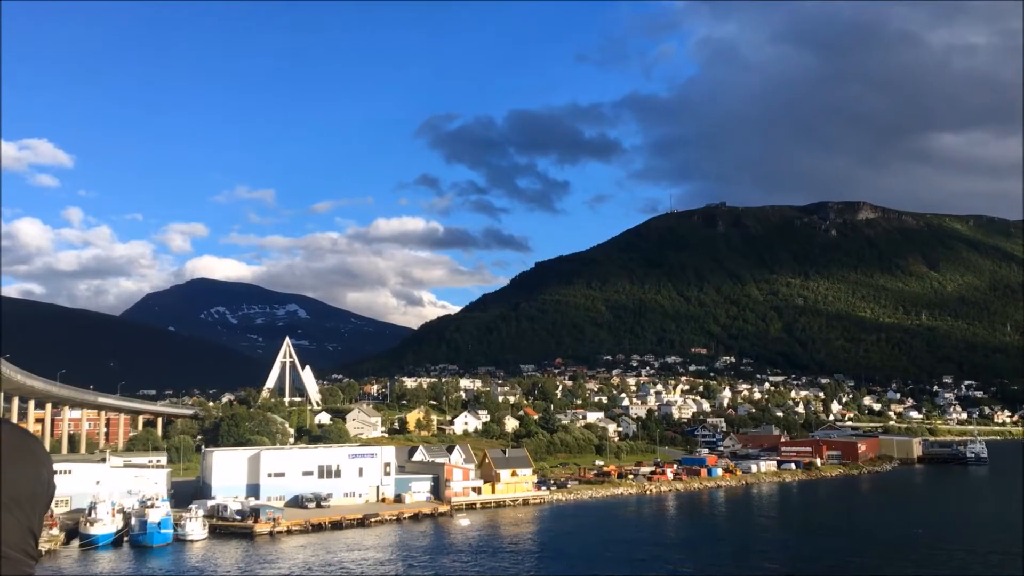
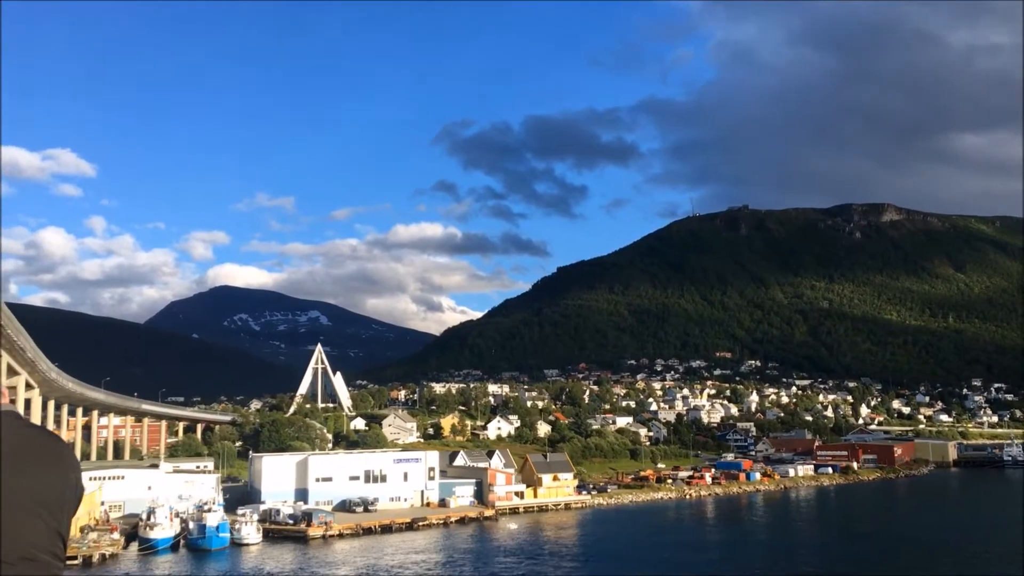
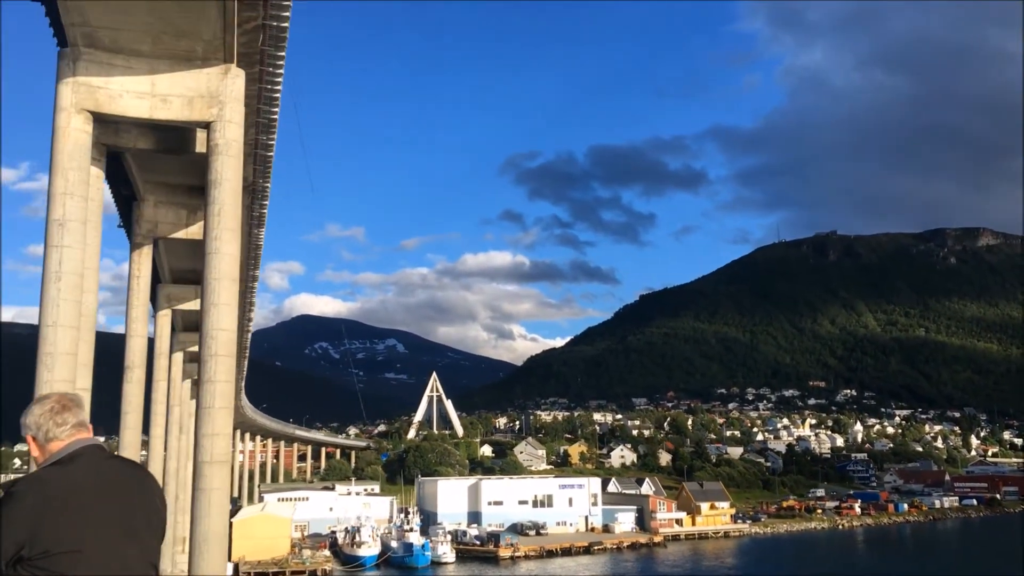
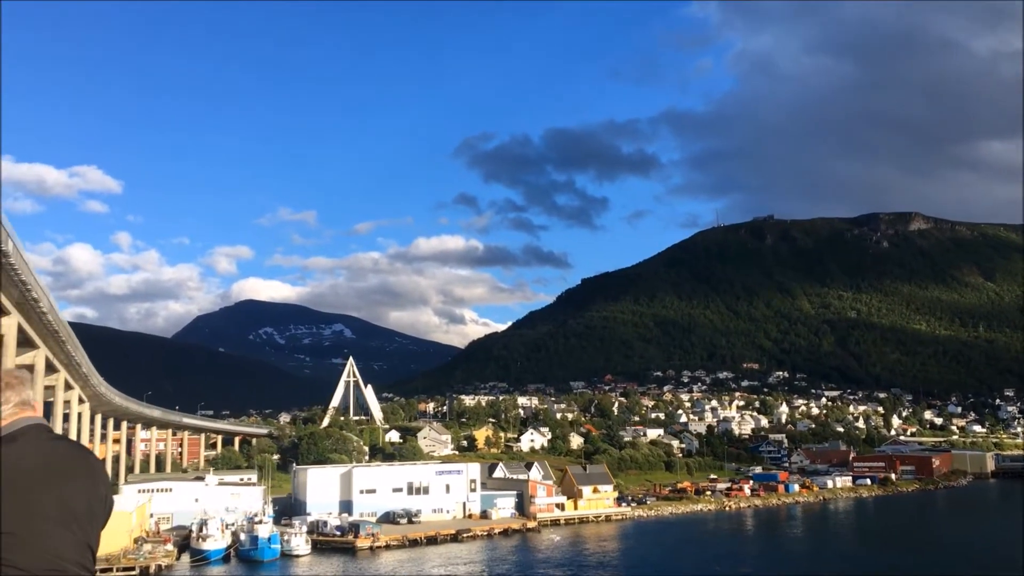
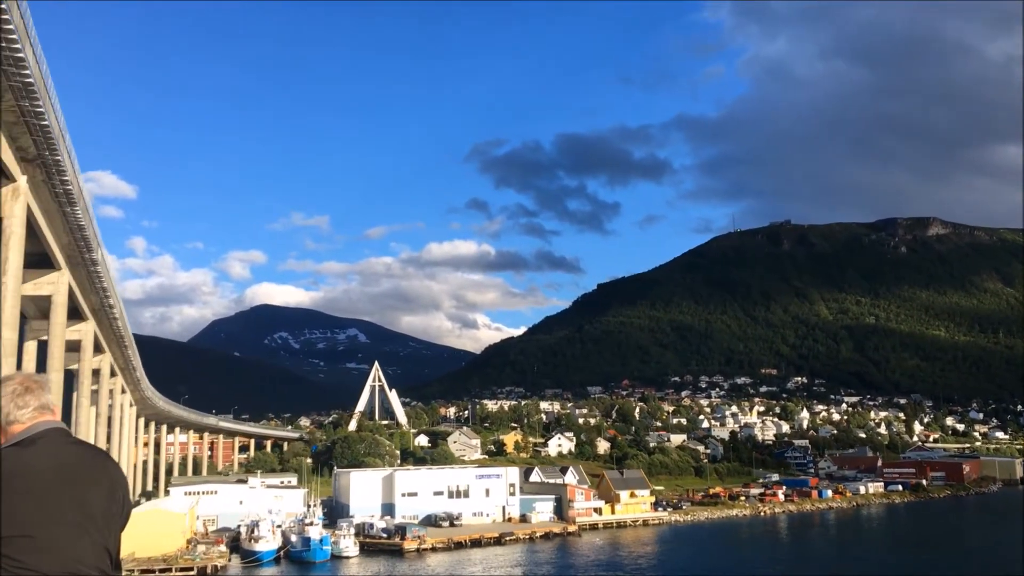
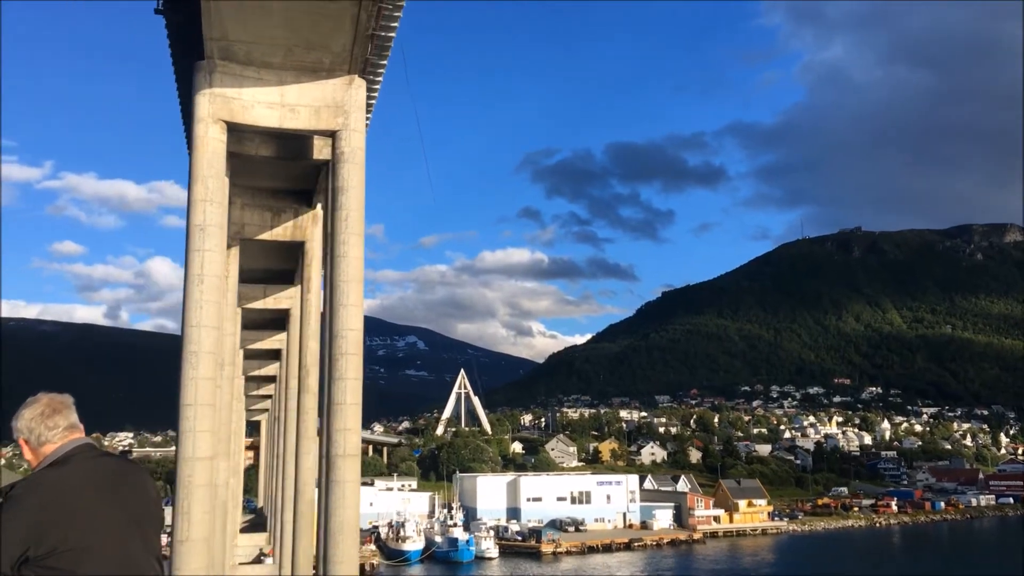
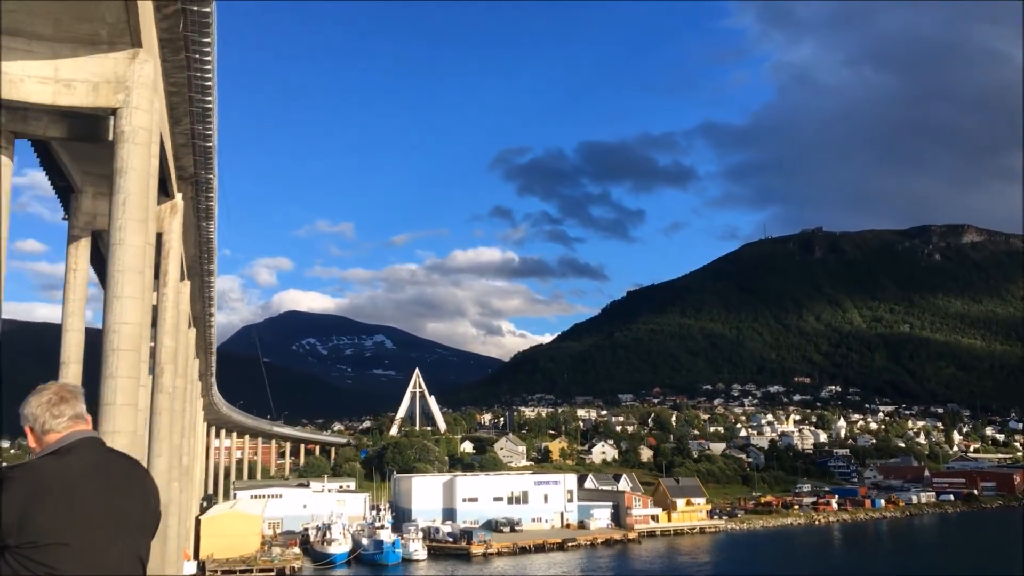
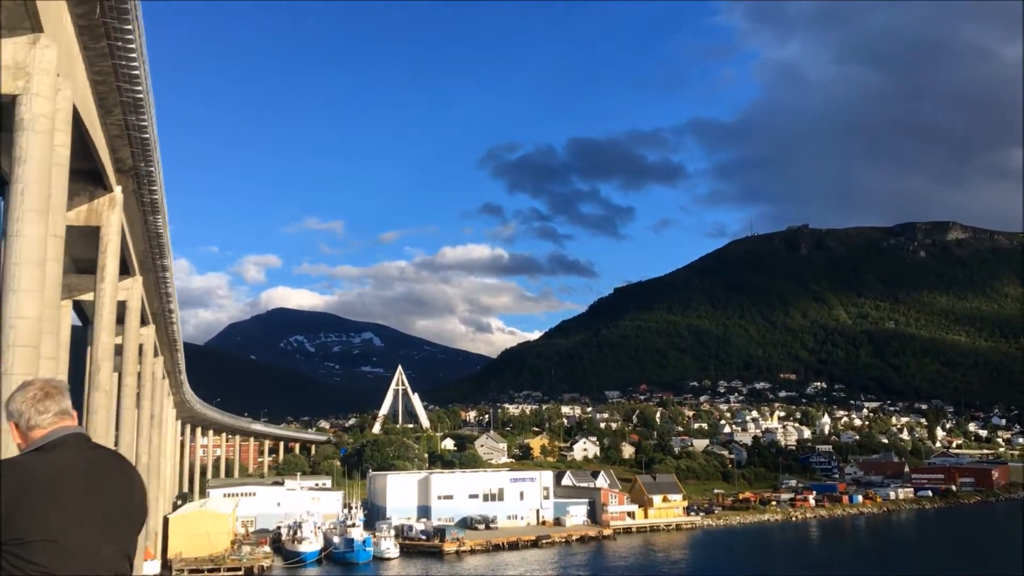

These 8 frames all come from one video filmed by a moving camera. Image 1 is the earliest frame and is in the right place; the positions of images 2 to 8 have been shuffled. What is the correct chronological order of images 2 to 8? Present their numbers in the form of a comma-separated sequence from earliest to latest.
2, 4, 5, 8, 7, 3, 6
